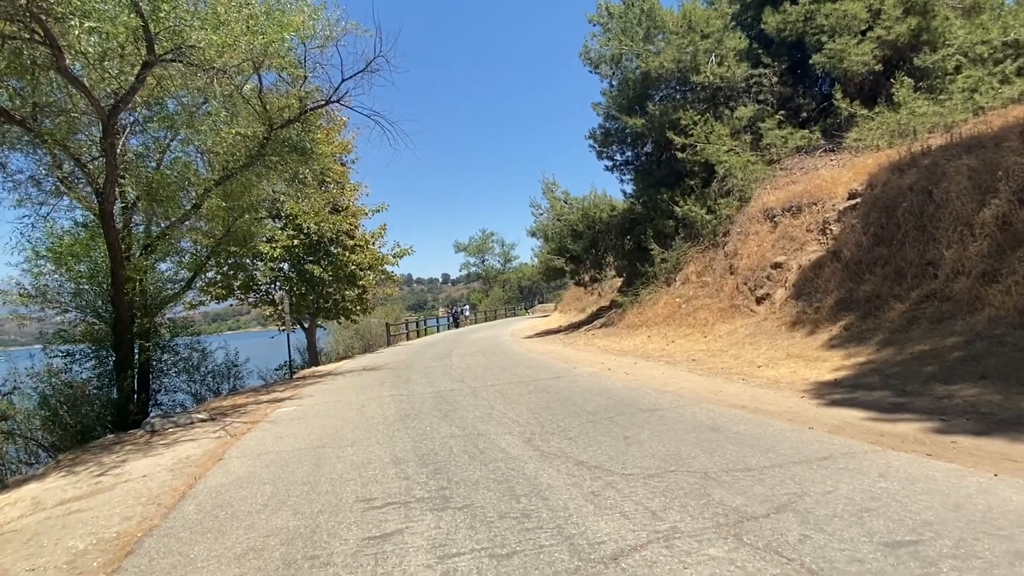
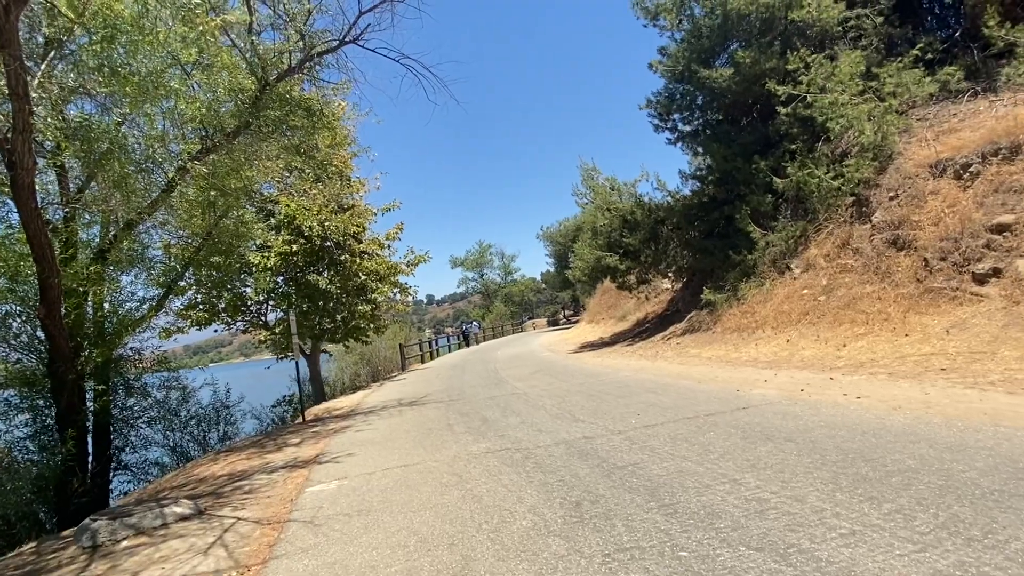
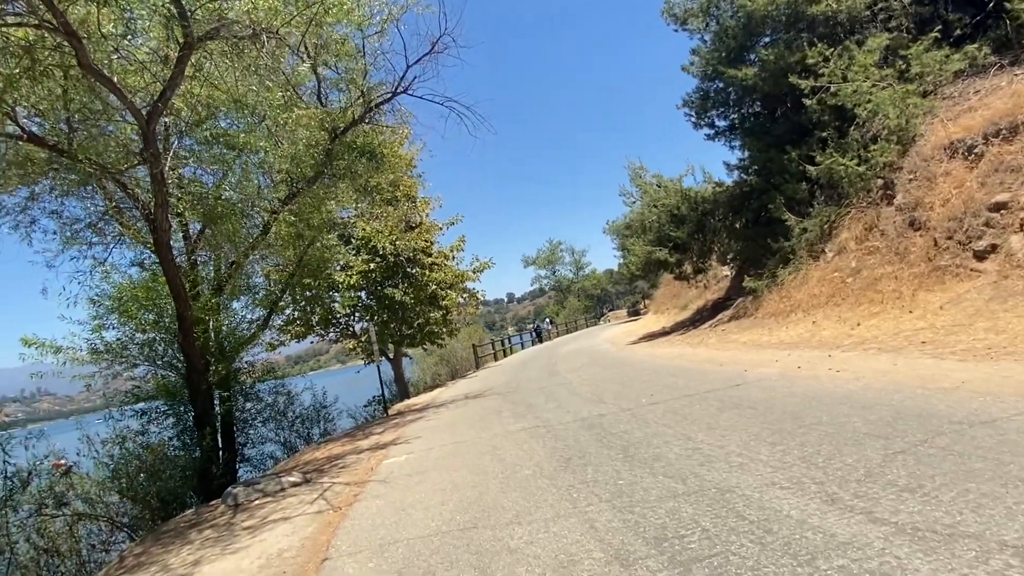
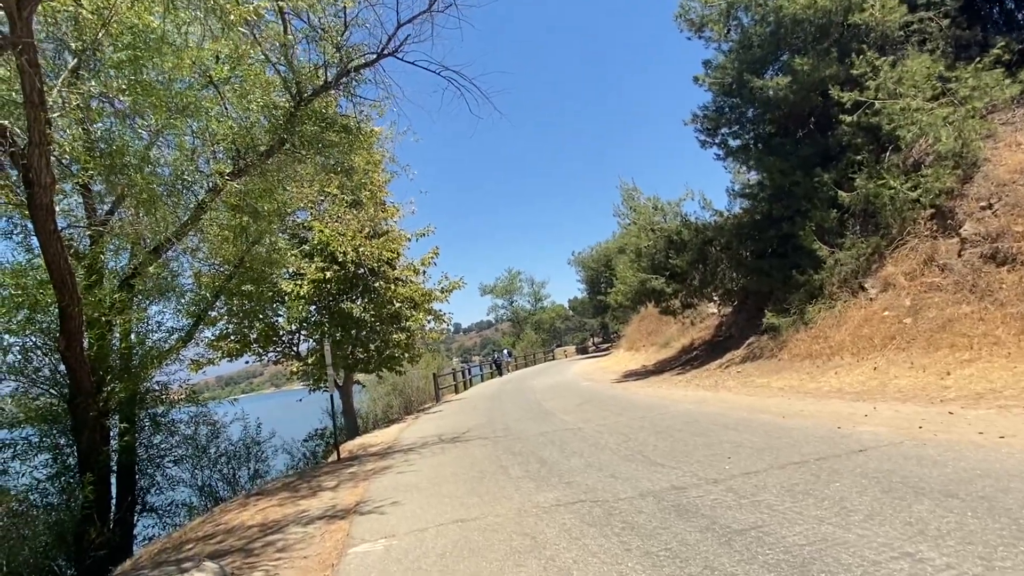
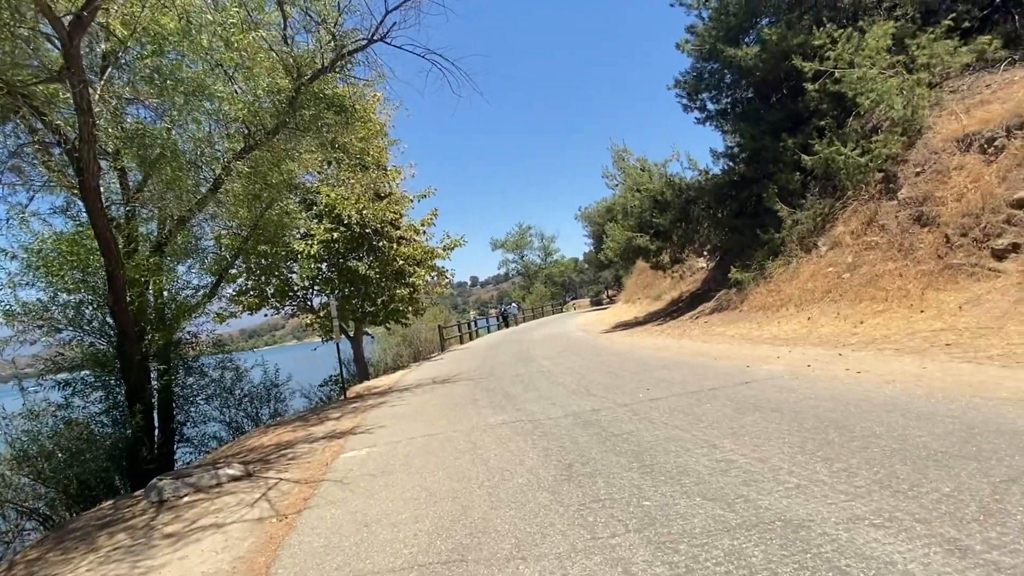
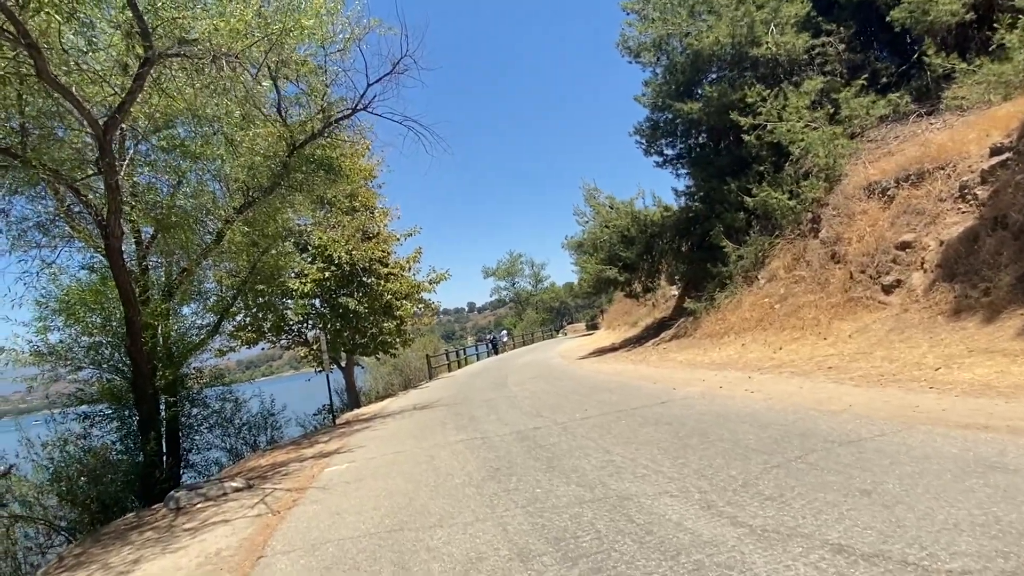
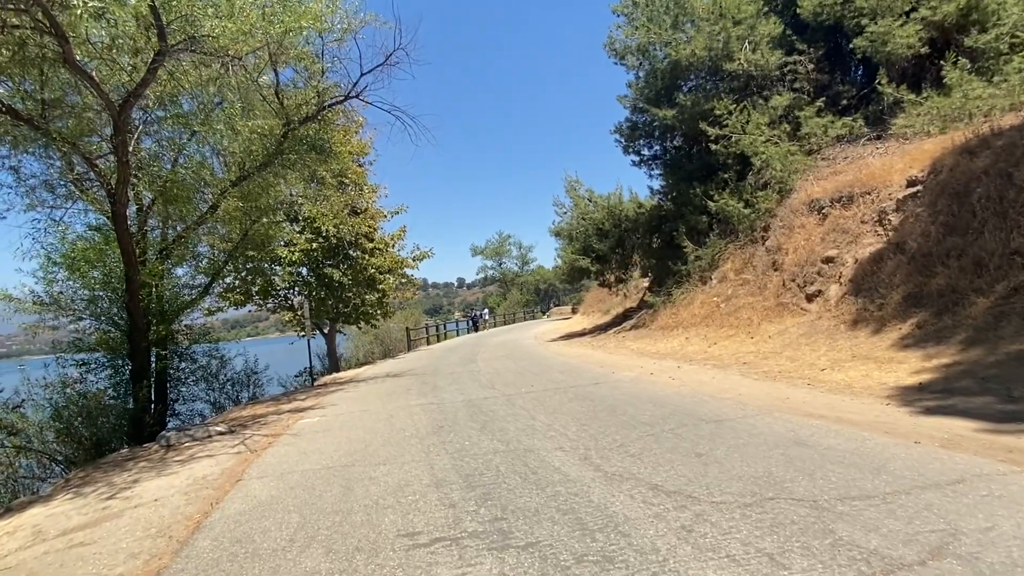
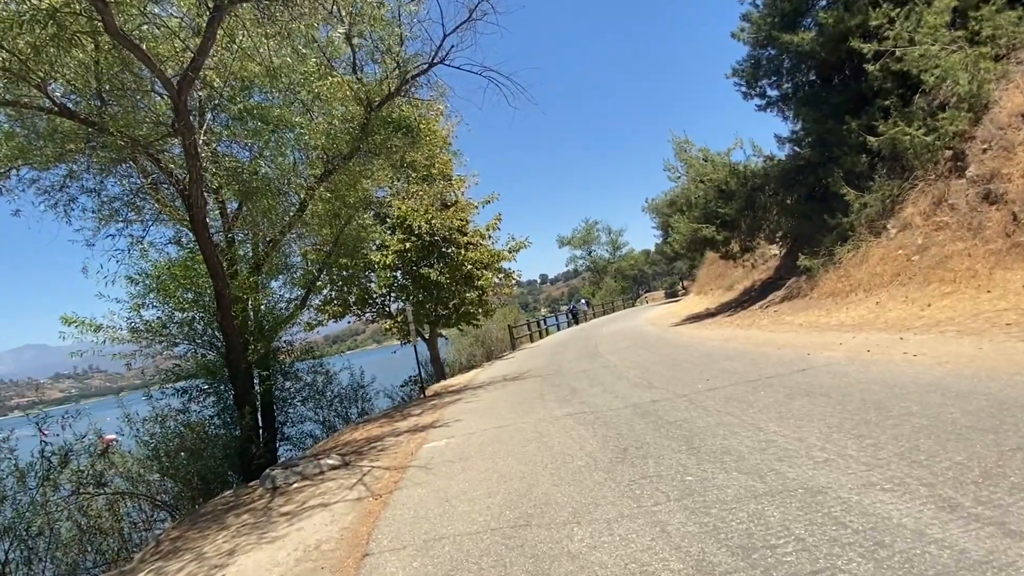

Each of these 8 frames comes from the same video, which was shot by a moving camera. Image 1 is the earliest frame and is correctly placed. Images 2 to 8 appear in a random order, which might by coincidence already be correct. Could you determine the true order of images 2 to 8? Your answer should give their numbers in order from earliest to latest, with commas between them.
7, 6, 3, 8, 5, 2, 4
